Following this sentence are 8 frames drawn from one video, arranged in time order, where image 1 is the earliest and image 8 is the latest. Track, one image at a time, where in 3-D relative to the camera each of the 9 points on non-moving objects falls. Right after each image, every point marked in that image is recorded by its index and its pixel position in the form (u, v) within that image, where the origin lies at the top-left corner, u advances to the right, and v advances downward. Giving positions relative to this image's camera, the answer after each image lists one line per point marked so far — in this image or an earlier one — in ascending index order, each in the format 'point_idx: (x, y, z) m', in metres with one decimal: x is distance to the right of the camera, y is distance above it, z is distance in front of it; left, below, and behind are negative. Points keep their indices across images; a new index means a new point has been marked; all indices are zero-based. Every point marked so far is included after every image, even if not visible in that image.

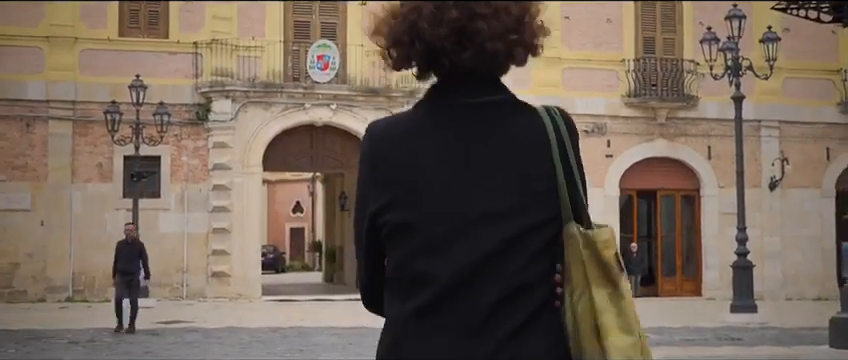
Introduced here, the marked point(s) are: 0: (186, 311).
0: (-3.8, -2.1, +18.5) m
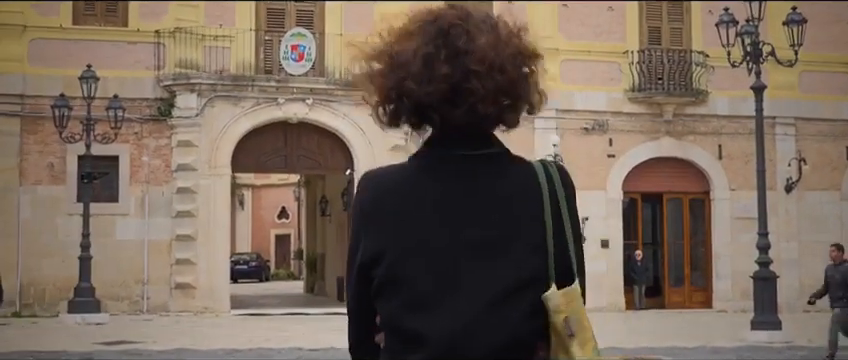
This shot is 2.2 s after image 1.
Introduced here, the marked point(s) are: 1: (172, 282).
0: (-4.0, -2.1, +16.6) m
1: (-4.1, -1.7, +18.9) m
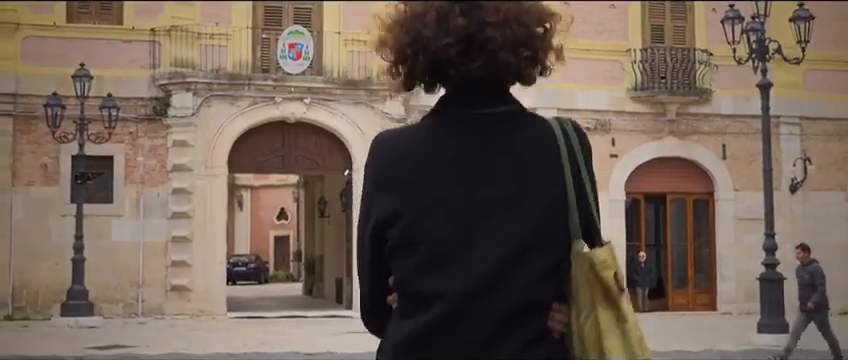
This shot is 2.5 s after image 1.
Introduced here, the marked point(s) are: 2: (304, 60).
0: (-4.0, -2.1, +16.3) m
1: (-4.1, -1.7, +18.6) m
2: (-2.0, +2.0, +19.4) m
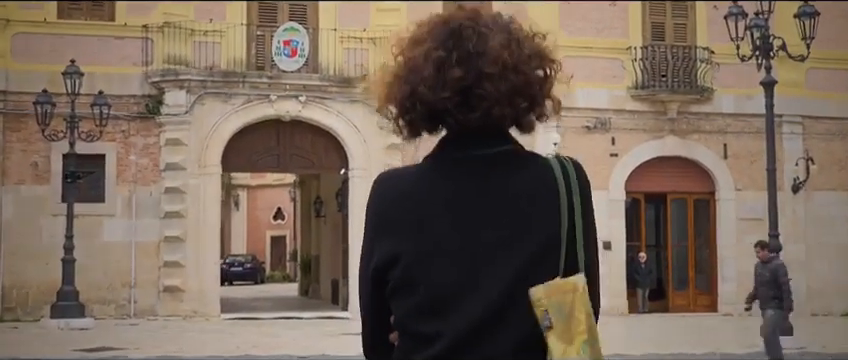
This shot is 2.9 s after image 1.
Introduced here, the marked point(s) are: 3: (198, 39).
0: (-4.1, -2.1, +16.0) m
1: (-4.2, -1.7, +18.3) m
2: (-2.1, +2.0, +19.1) m
3: (-3.6, +2.2, +18.5) m
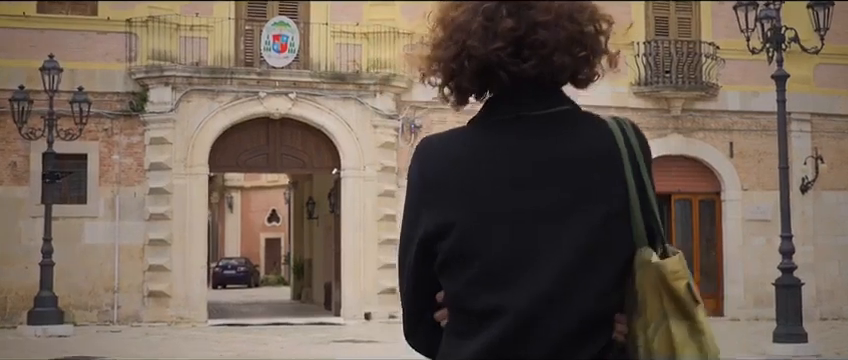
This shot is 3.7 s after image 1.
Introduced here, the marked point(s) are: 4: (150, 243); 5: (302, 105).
0: (-4.1, -2.1, +15.2) m
1: (-4.2, -1.7, +17.6) m
2: (-2.1, +2.0, +18.4) m
3: (-3.7, +2.2, +17.7) m
4: (-4.2, -1.0, +17.9) m
5: (-2.0, +1.2, +18.6) m
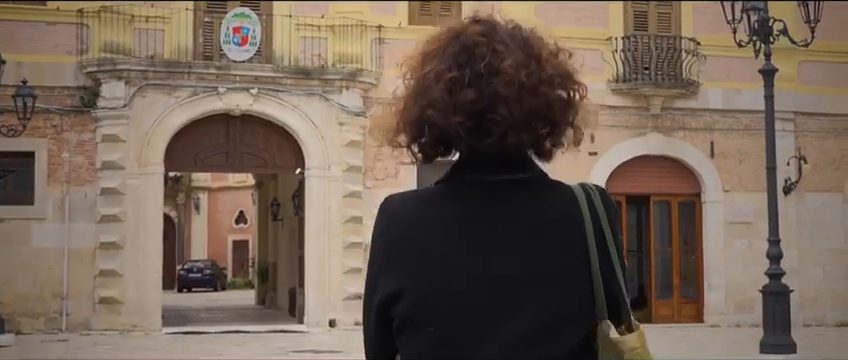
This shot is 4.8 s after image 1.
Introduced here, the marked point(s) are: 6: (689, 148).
0: (-4.6, -2.1, +14.3) m
1: (-4.7, -1.7, +16.6) m
2: (-2.6, +2.0, +17.4) m
3: (-4.1, +2.2, +16.8) m
4: (-4.7, -1.0, +16.9) m
5: (-2.4, +1.2, +17.7) m
6: (+4.4, +0.5, +19.2) m
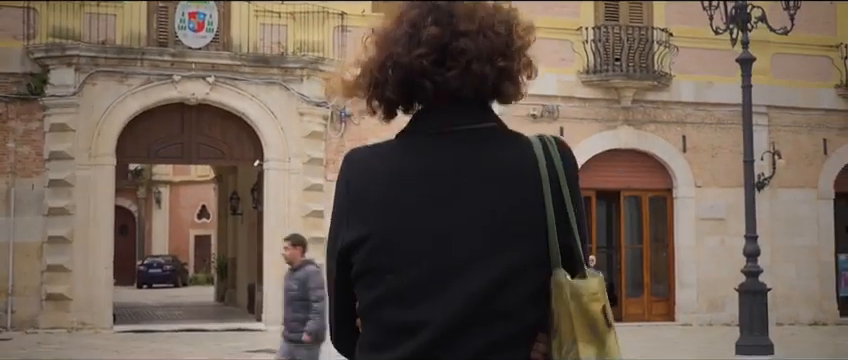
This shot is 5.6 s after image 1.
0: (-5.0, -2.0, +13.5) m
1: (-5.2, -1.6, +15.9) m
2: (-3.1, +2.1, +16.7) m
3: (-4.6, +2.4, +16.0) m
4: (-5.2, -0.8, +16.2) m
5: (-3.0, +1.3, +17.0) m
6: (+3.8, +0.6, +18.7) m
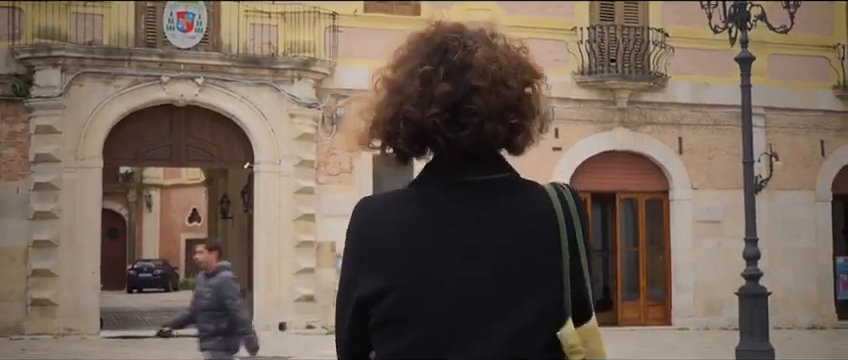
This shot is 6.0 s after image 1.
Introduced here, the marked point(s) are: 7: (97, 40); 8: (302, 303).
0: (-5.1, -2.0, +13.2) m
1: (-5.3, -1.6, +15.6) m
2: (-3.2, +2.1, +16.4) m
3: (-4.7, +2.3, +15.7) m
4: (-5.3, -0.9, +15.9) m
5: (-3.1, +1.3, +16.7) m
6: (+3.7, +0.6, +18.5) m
7: (-4.5, +1.9, +16.1) m
8: (-1.8, -1.8, +16.9) m
